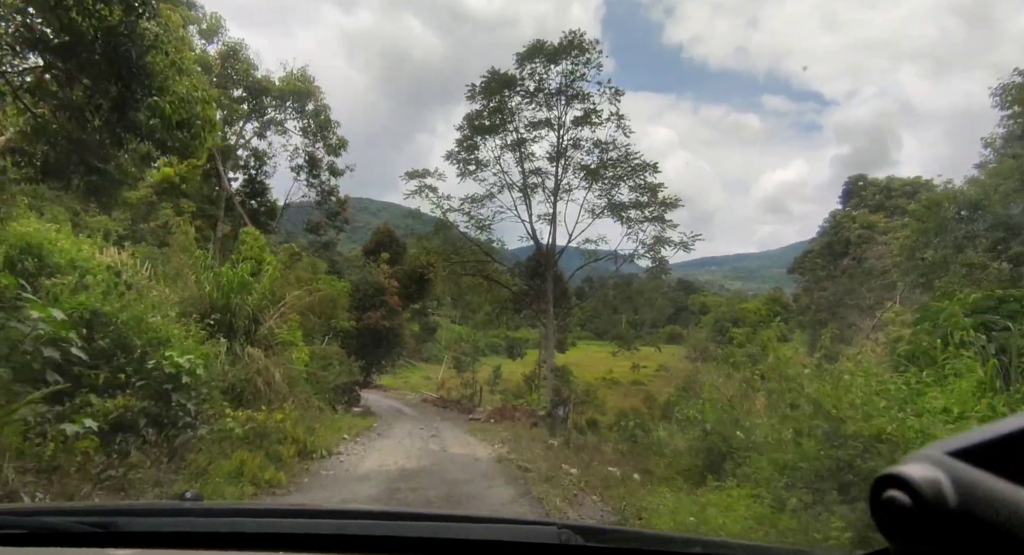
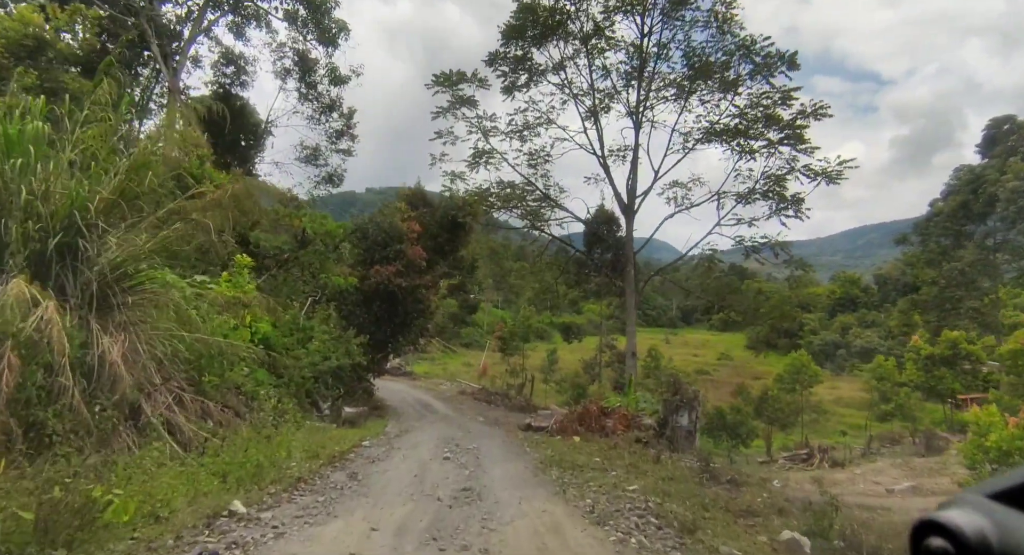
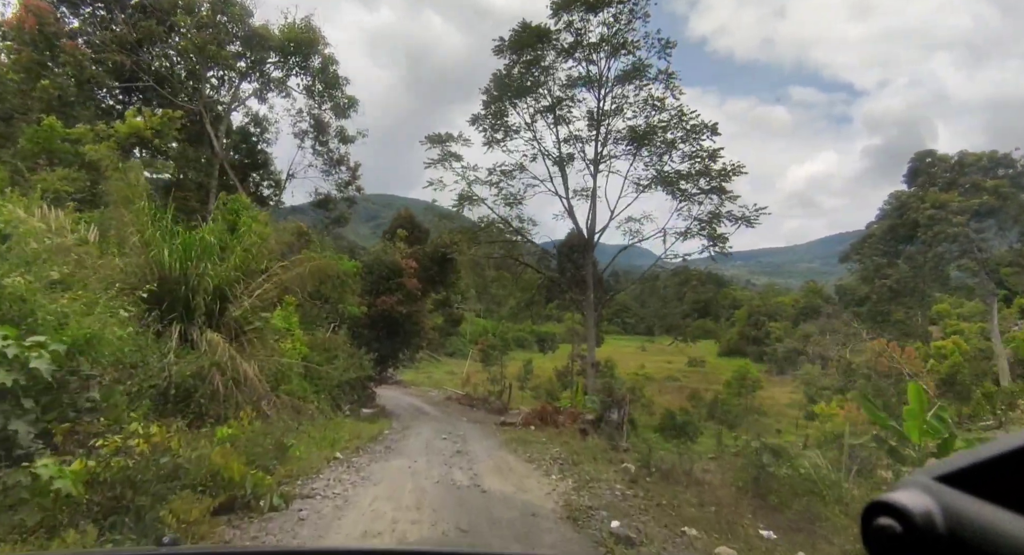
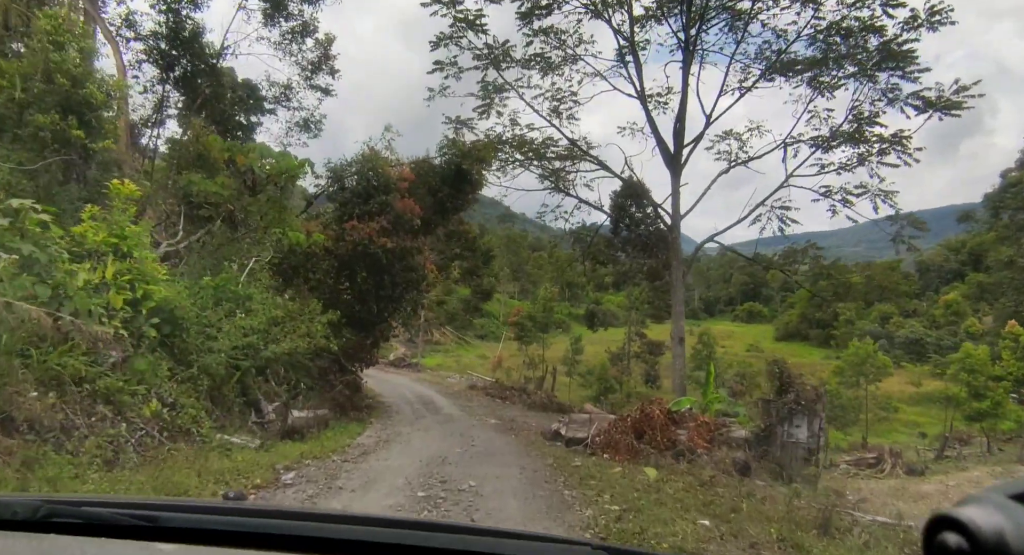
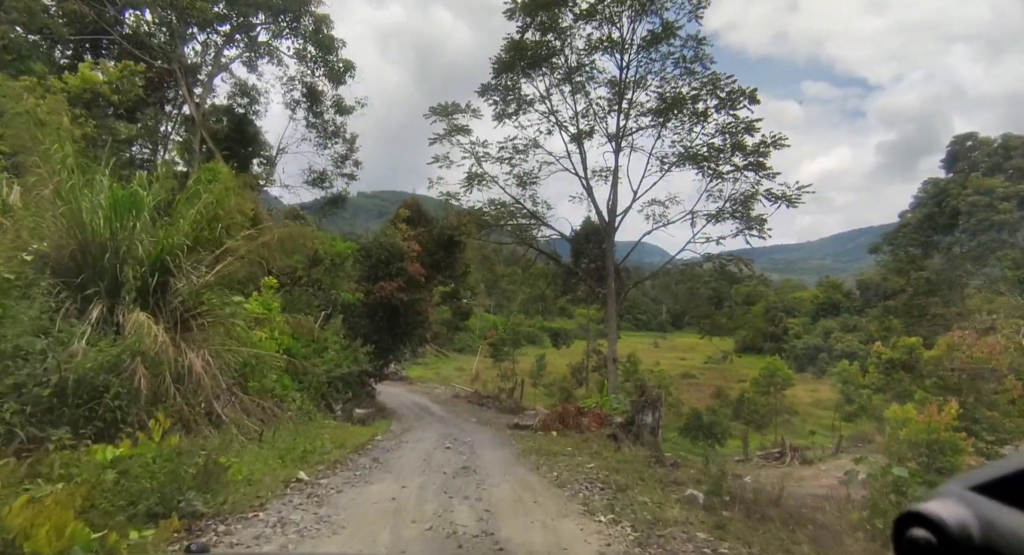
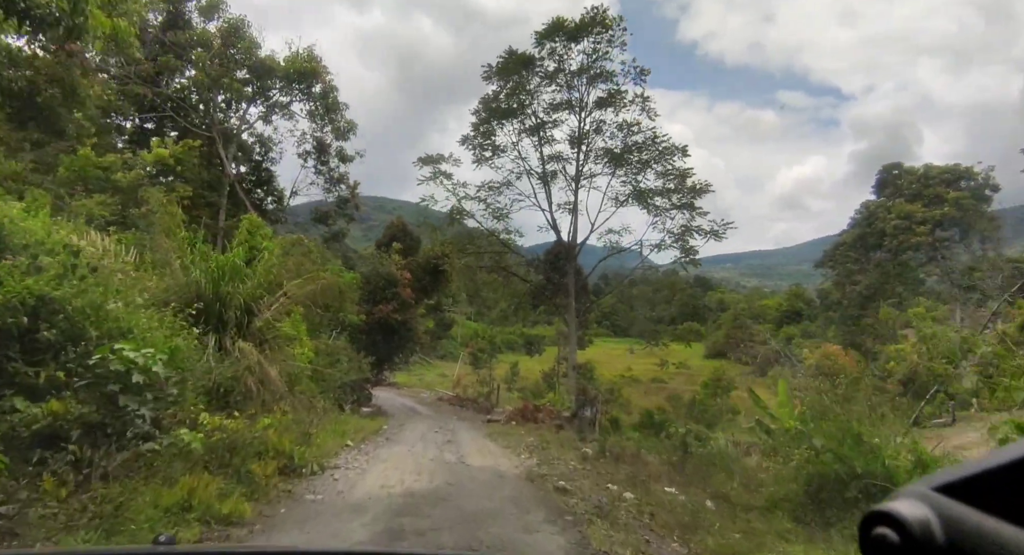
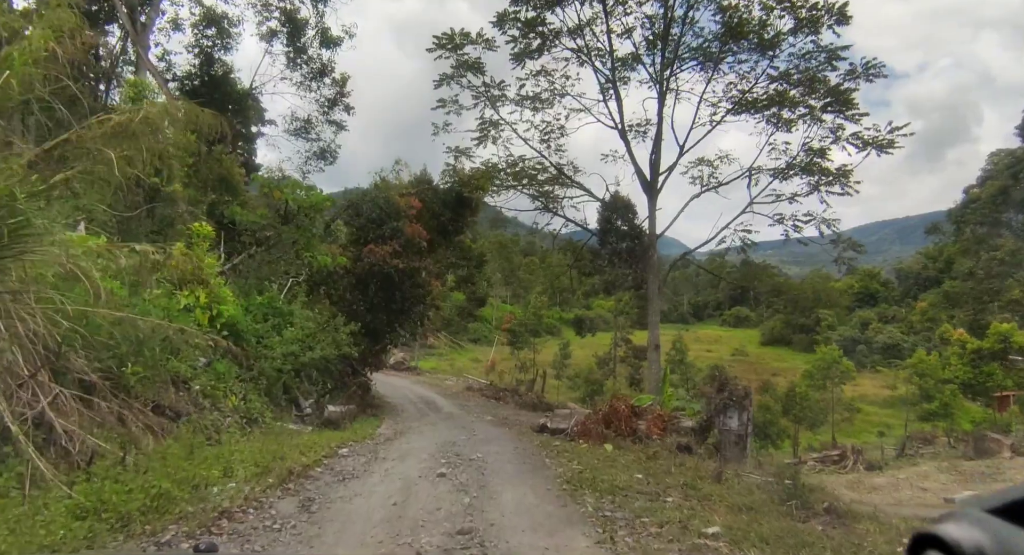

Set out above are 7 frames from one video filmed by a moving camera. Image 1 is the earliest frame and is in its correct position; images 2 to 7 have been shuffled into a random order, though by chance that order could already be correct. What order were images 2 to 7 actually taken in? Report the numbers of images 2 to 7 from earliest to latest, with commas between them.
6, 3, 5, 2, 7, 4
